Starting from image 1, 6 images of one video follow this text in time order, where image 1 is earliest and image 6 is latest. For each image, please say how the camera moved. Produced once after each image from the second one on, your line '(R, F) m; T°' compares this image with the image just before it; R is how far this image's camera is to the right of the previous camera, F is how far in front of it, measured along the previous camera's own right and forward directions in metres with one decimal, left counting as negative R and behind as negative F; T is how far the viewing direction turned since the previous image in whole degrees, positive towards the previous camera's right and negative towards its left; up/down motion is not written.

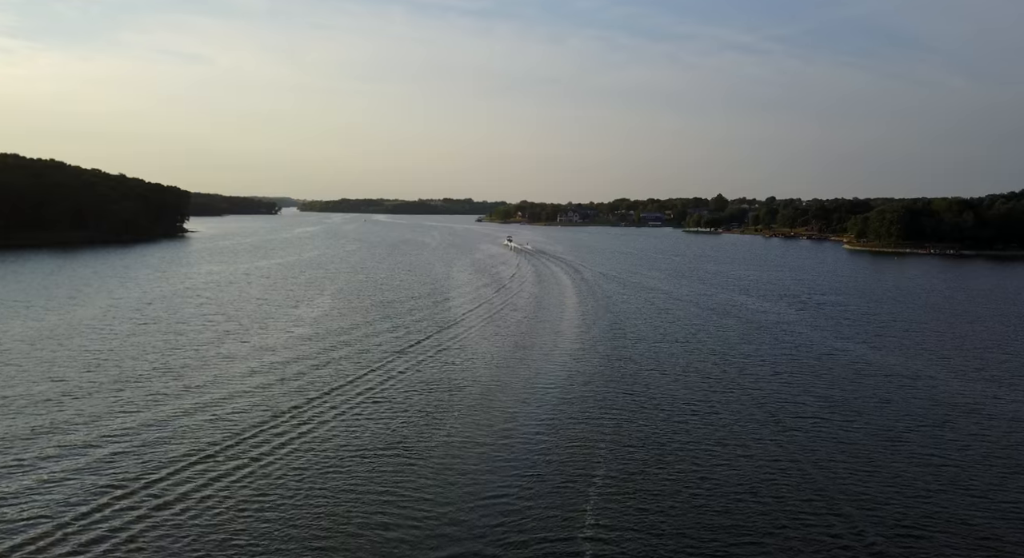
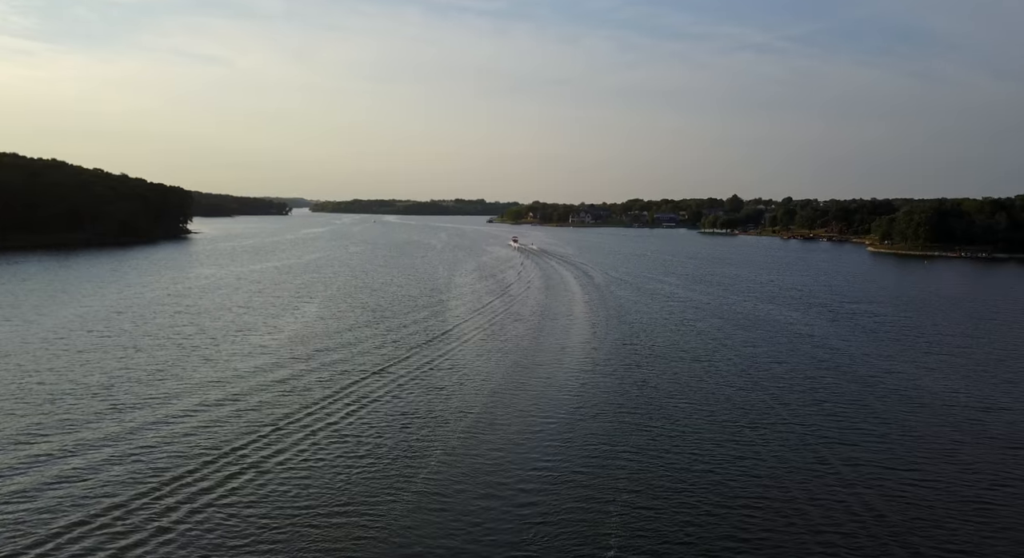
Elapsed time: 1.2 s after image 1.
(+0.3, +2.1) m; -1°
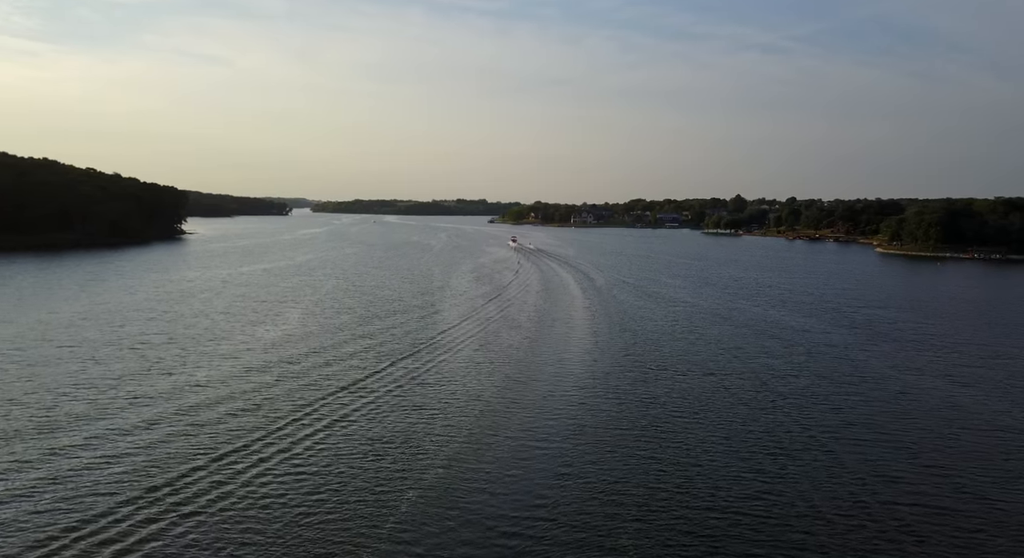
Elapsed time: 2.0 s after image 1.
(+0.2, +1.4) m; 0°
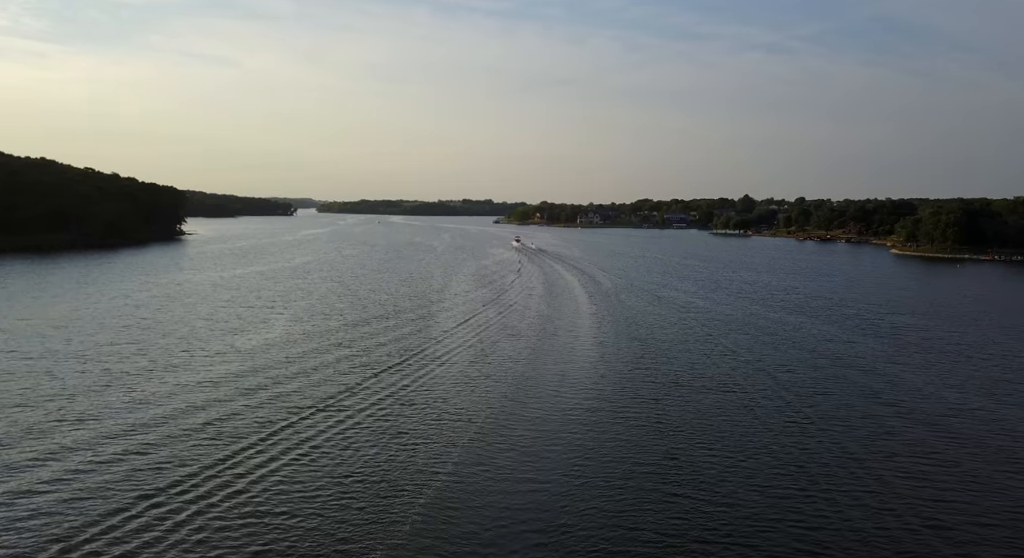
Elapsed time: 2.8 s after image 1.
(+0.2, +1.4) m; -1°
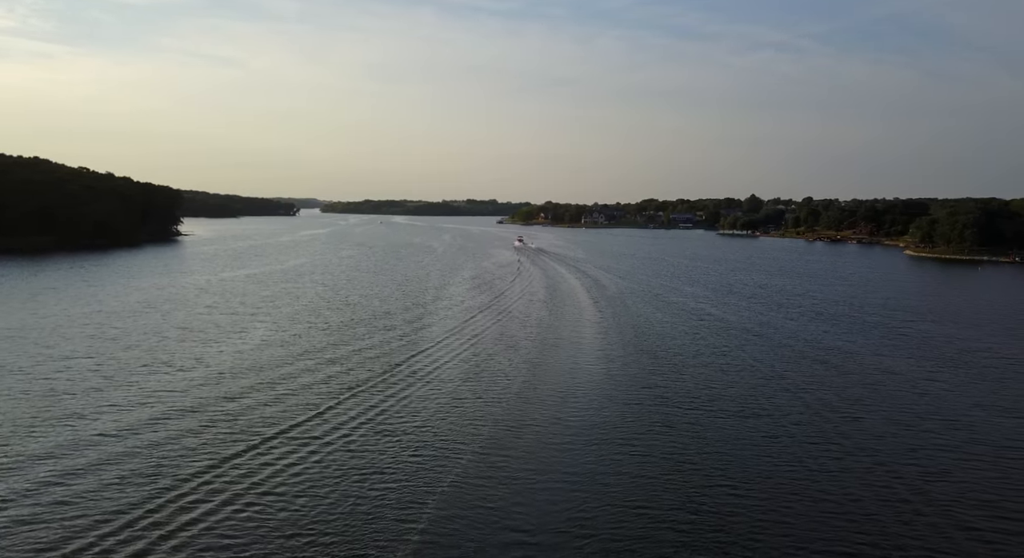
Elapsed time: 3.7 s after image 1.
(+0.2, +1.6) m; 0°
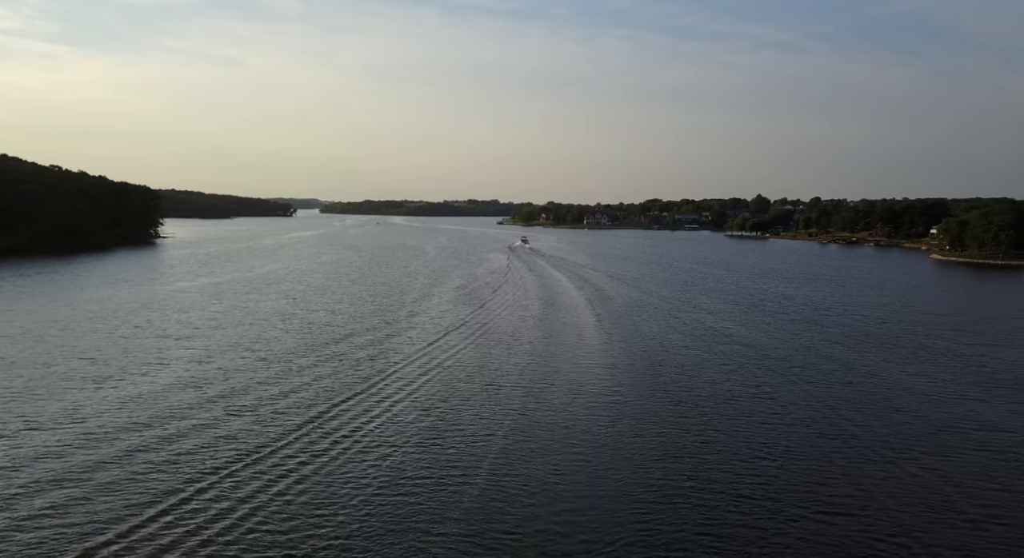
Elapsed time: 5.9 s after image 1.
(+0.4, +3.8) m; 0°
